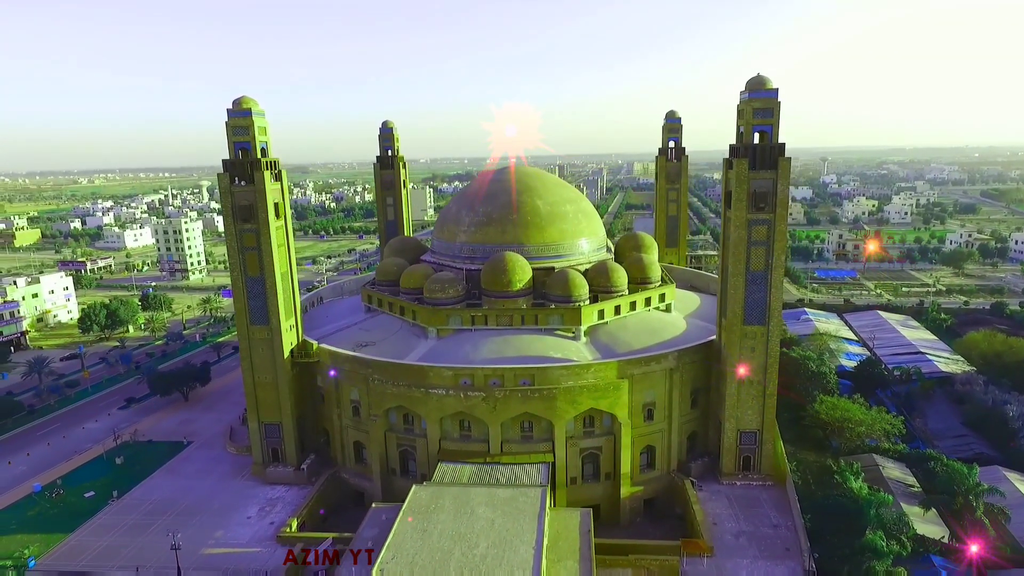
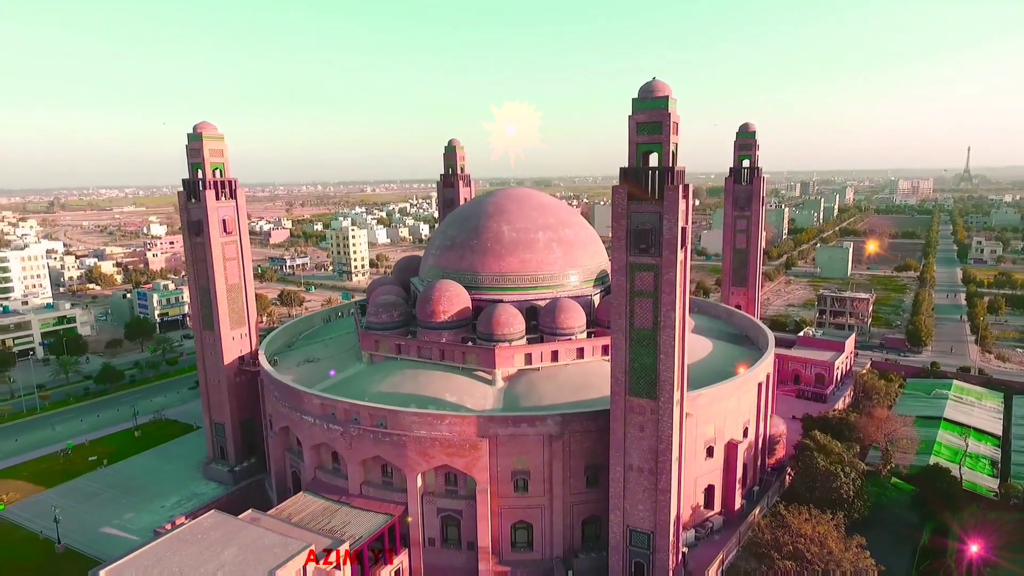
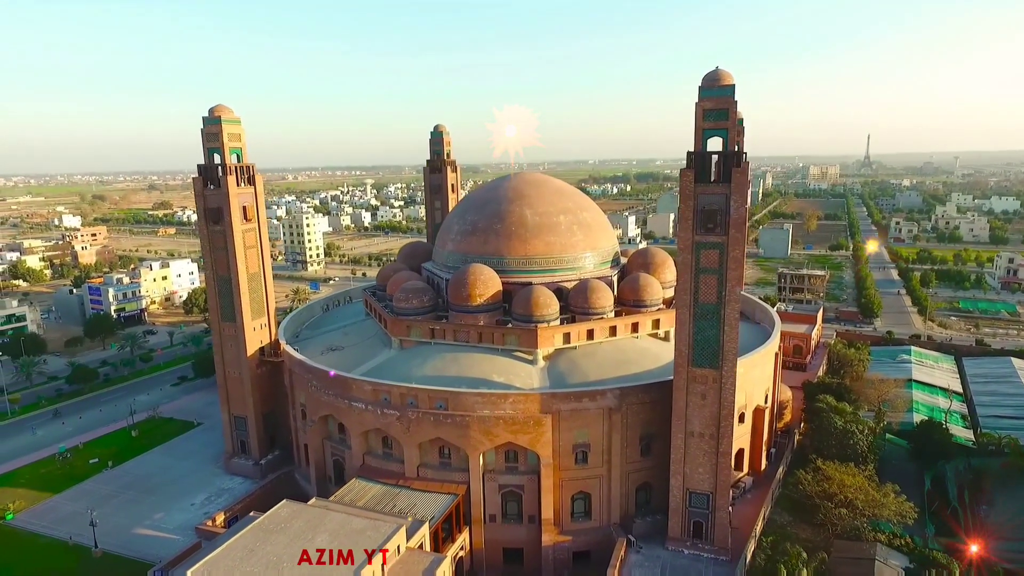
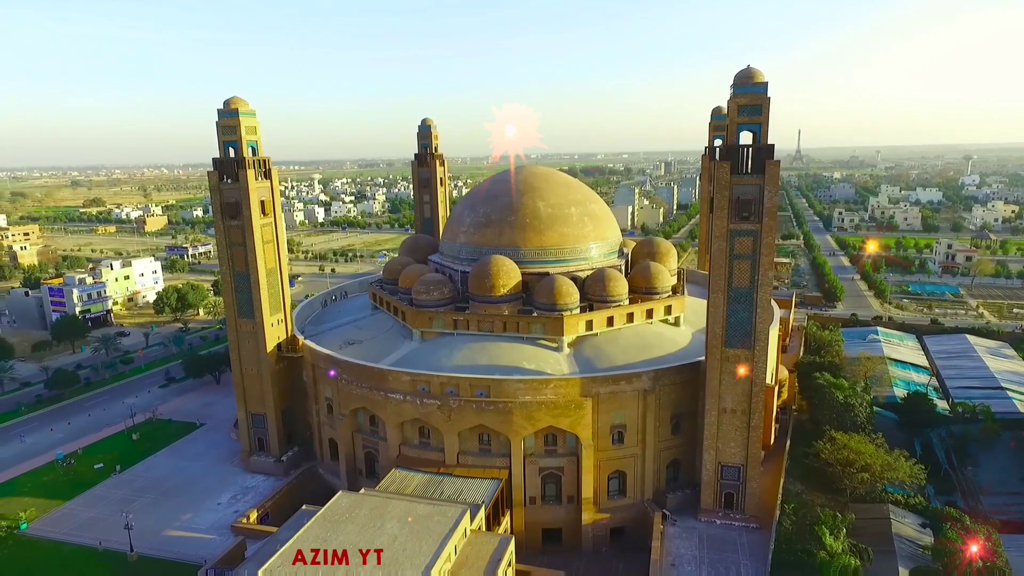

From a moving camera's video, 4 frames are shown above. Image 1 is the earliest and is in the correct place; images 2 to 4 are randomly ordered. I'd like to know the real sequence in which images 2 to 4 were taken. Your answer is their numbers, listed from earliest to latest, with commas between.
4, 3, 2
